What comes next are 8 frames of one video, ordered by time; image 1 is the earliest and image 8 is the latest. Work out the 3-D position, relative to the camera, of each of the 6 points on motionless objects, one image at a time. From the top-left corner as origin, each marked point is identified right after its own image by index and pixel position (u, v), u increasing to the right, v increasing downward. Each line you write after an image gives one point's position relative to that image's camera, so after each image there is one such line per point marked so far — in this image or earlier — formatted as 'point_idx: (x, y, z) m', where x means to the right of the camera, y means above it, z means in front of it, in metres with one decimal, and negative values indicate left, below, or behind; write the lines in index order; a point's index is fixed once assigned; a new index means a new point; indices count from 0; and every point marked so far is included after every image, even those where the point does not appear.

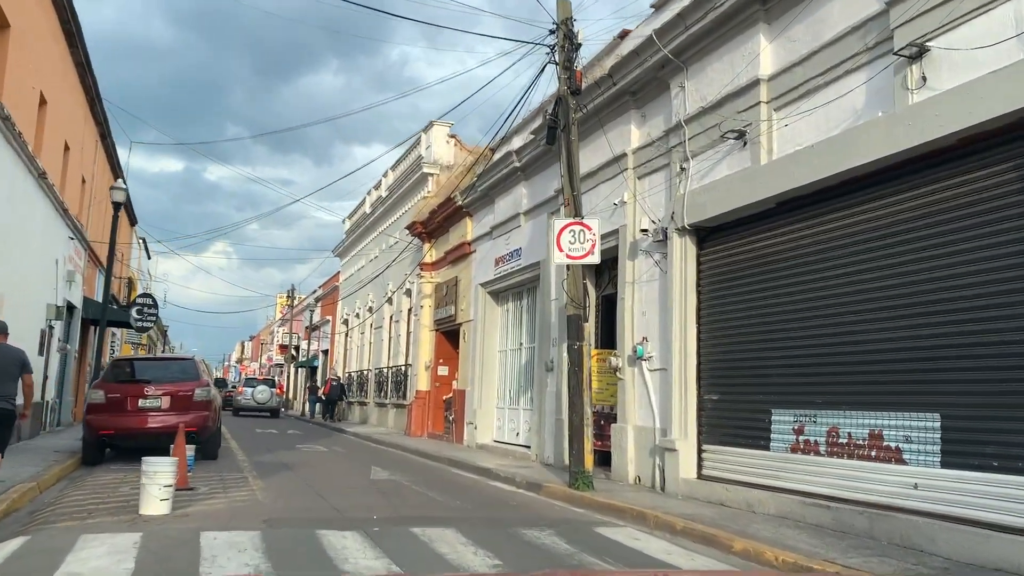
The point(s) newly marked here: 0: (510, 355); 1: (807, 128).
0: (0.0, -1.4, +18.3) m
1: (+3.2, +1.7, +9.2) m
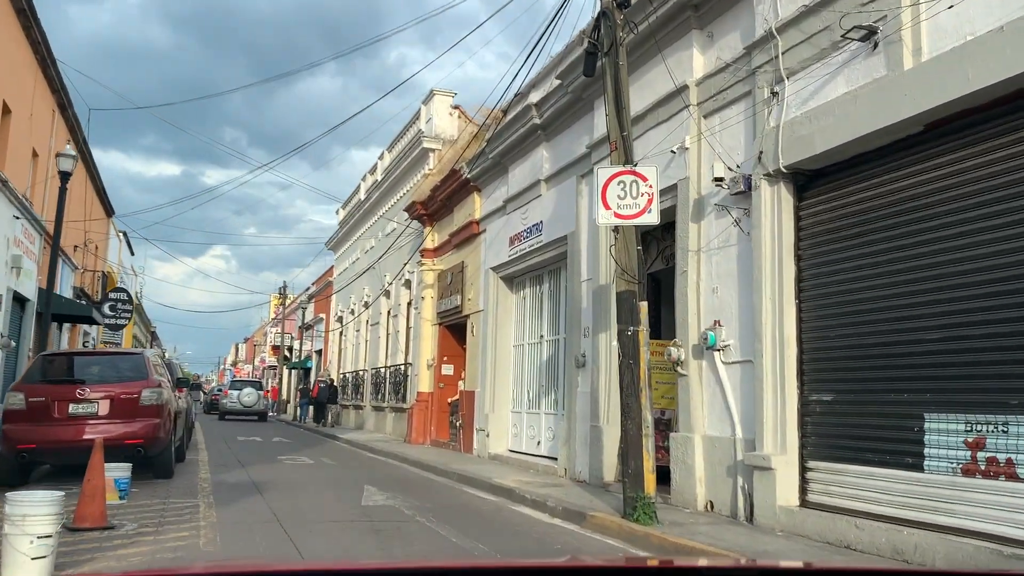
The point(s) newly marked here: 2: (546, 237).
0: (+0.3, -1.1, +15.5) m
1: (+3.5, +2.1, +6.4) m
2: (+0.5, +0.8, +14.2) m
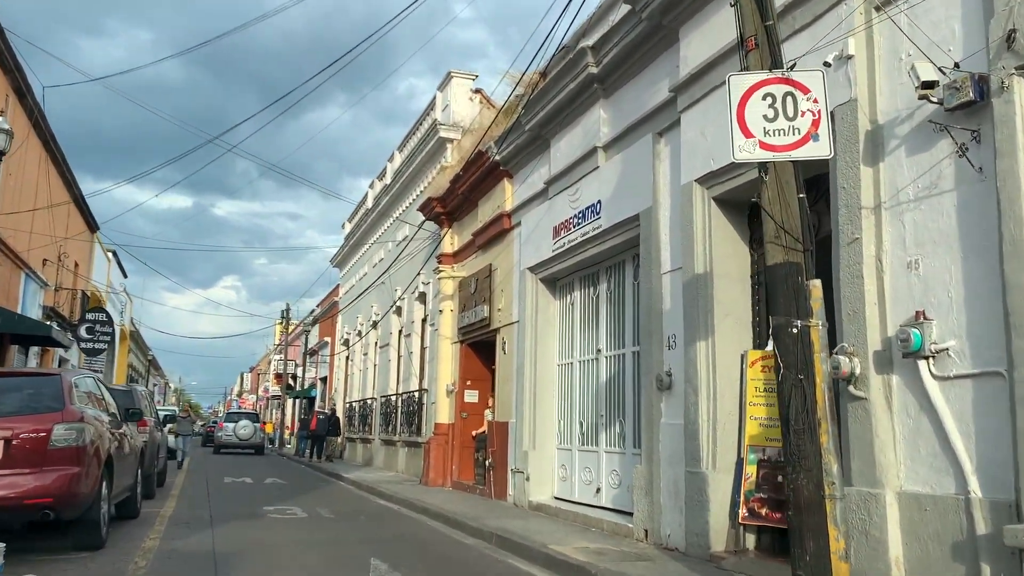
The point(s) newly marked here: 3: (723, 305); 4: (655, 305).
0: (+1.0, -1.2, +12.1) m
1: (+4.1, +2.4, +3.1) m
2: (+1.2, +0.9, +10.9) m
3: (+2.1, -0.2, +8.4) m
4: (+1.6, -0.2, +9.5) m
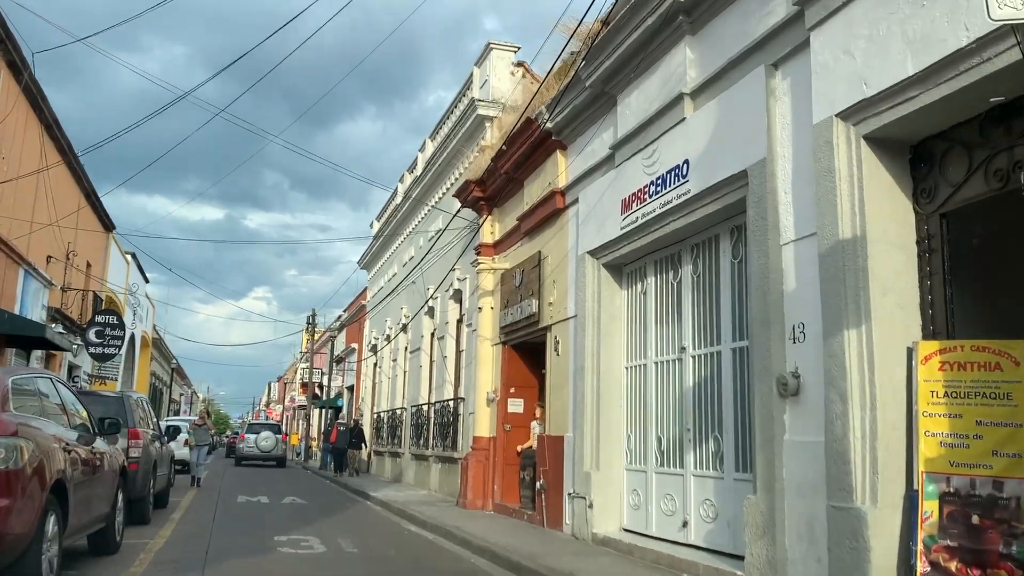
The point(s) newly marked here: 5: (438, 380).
0: (+1.7, -1.0, +9.9) m
1: (+4.5, +2.7, +0.8) m
2: (+1.9, +1.1, +8.6) m
3: (+2.7, +0.1, +6.2) m
4: (+2.2, 0.0, +7.2) m
5: (-1.8, -2.2, +19.9) m
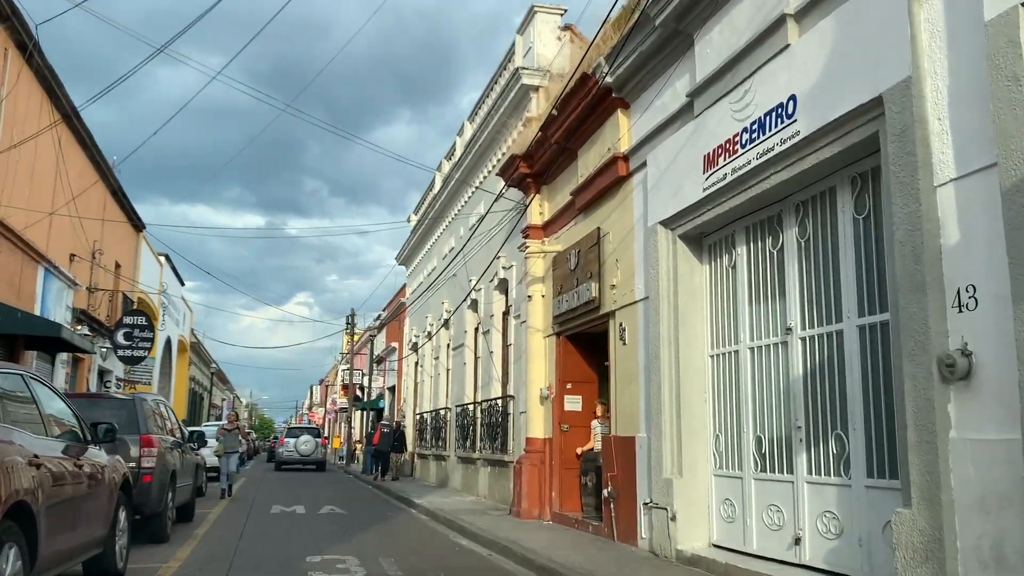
0: (+2.4, -0.7, +8.3) m
1: (+4.6, +3.0, -0.9) m
2: (+2.4, +1.3, +7.0) m
3: (+3.1, +0.4, +4.5) m
4: (+2.7, +0.3, +5.6) m
5: (-0.6, -2.0, +18.5) m
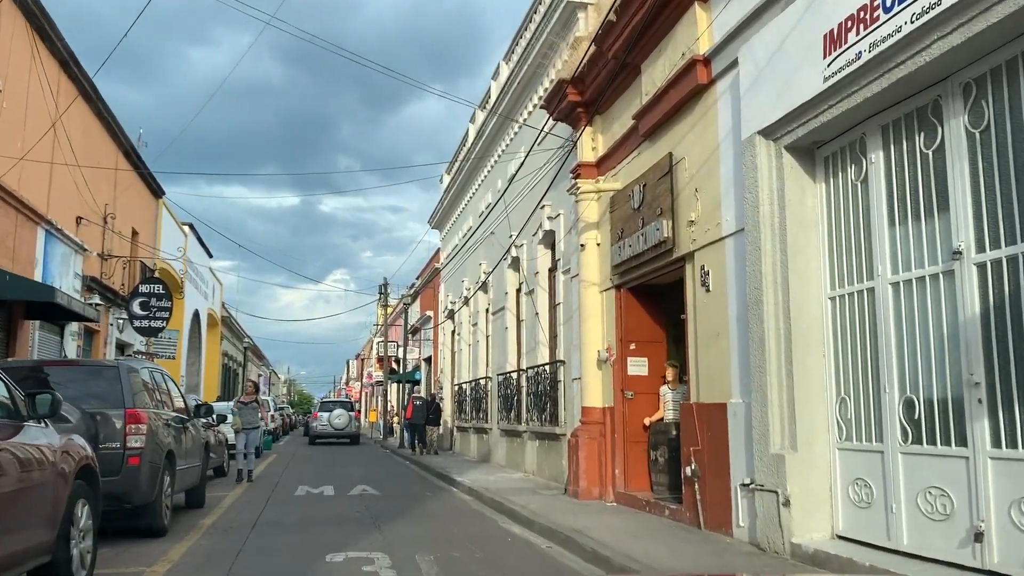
0: (+2.9, -0.1, +6.3) m
1: (+4.7, +3.4, -3.1) m
2: (+2.8, +1.9, +5.0) m
3: (+3.5, +0.9, +2.5) m
4: (+3.1, +0.9, +3.6) m
5: (+0.3, -1.1, +16.6) m
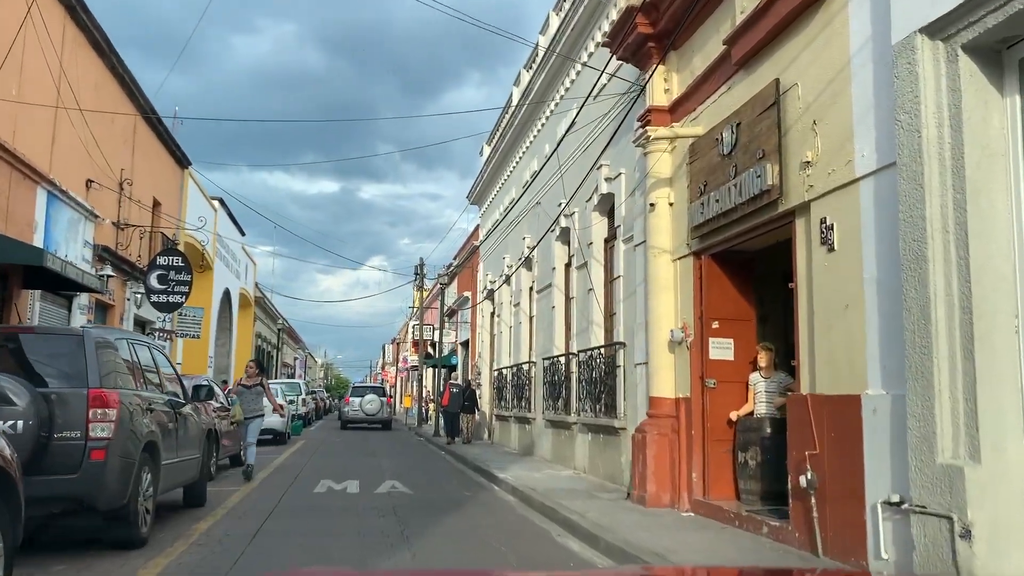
0: (+3.3, +0.2, +4.3) m
1: (+4.8, +3.5, -5.2) m
2: (+3.2, +2.2, +3.0) m
3: (+3.8, +1.1, +0.5) m
4: (+3.4, +1.1, +1.6) m
5: (+1.2, -0.6, +14.7) m
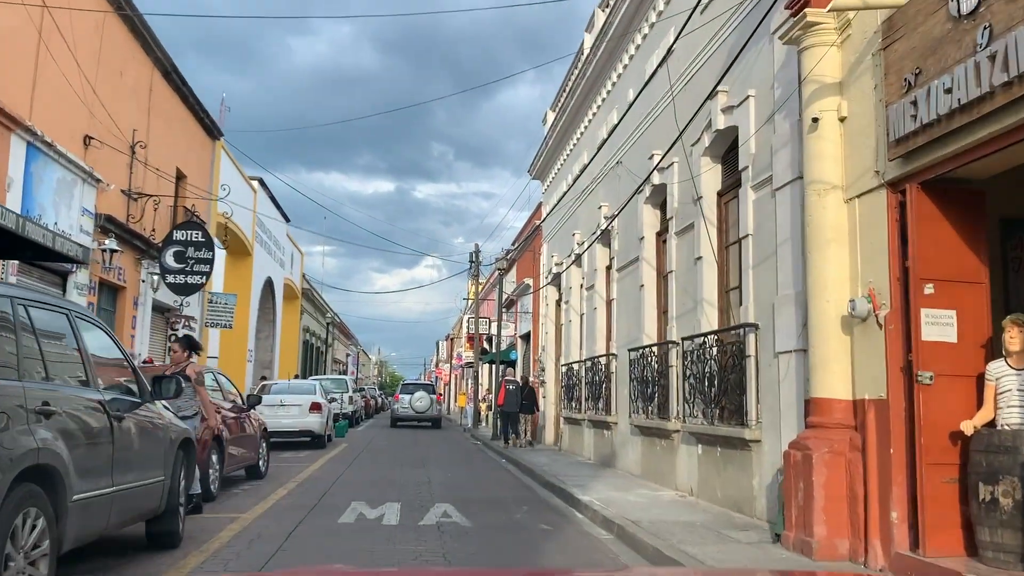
0: (+3.7, +0.6, +1.0) m
1: (+4.6, +3.9, -8.5) m
2: (+3.6, +2.6, -0.3) m
3: (+4.0, +1.5, -2.8) m
4: (+3.7, +1.5, -1.7) m
5: (+2.3, -0.2, +11.6) m
